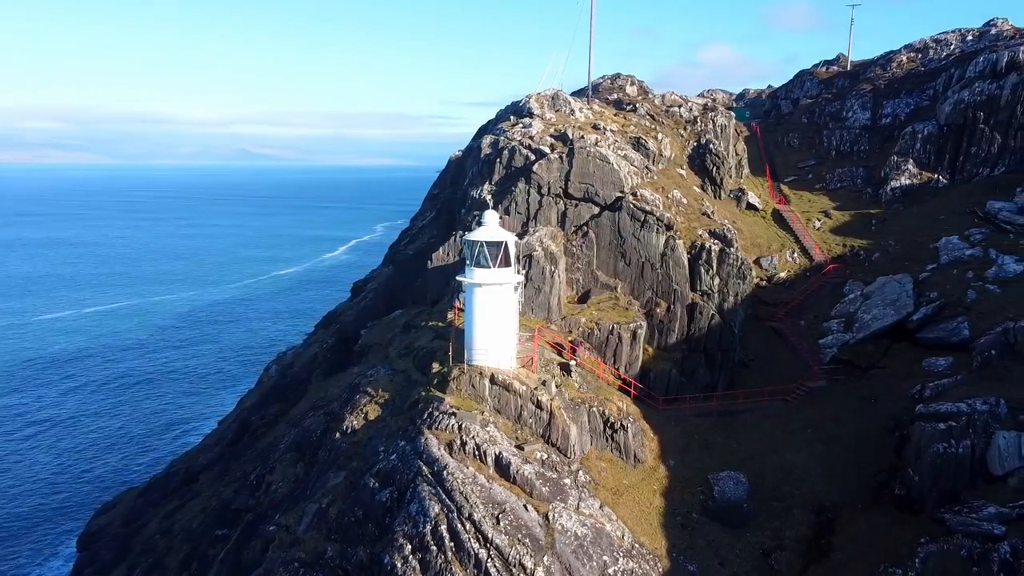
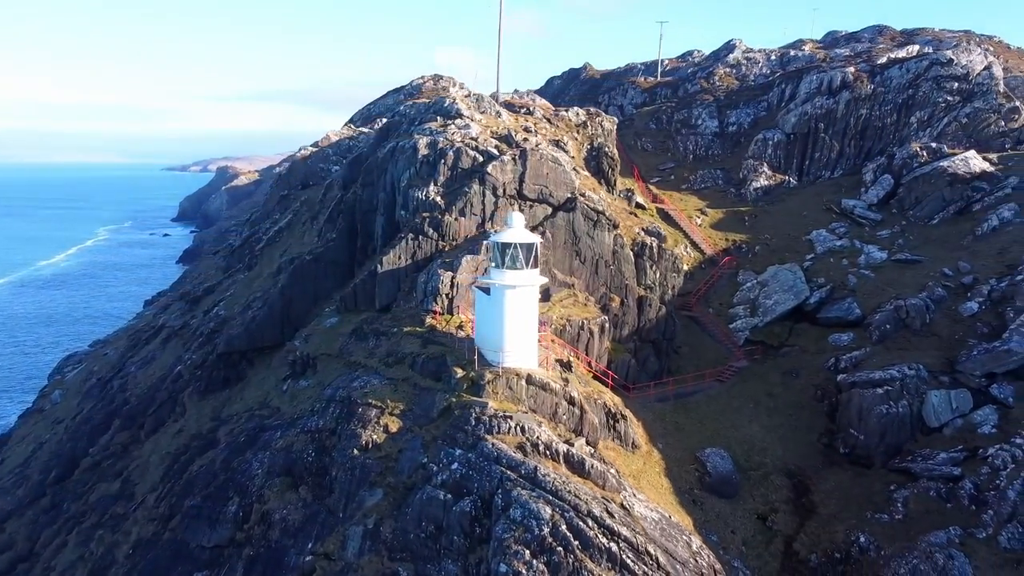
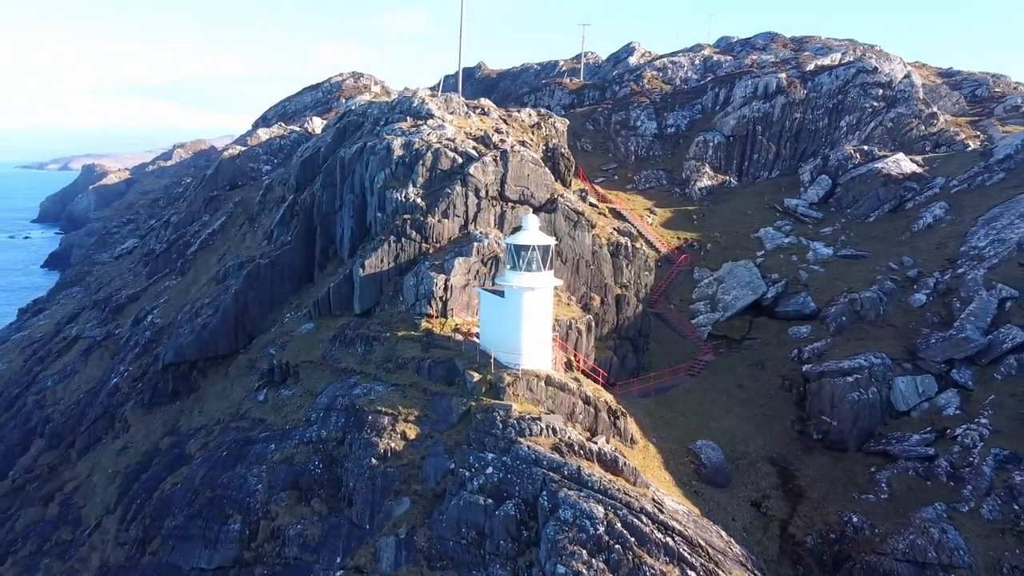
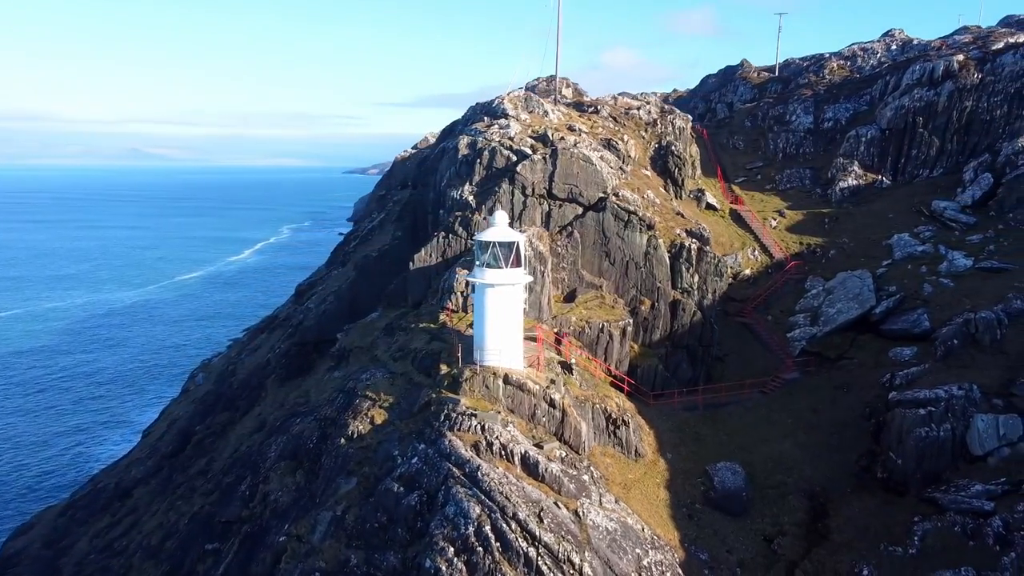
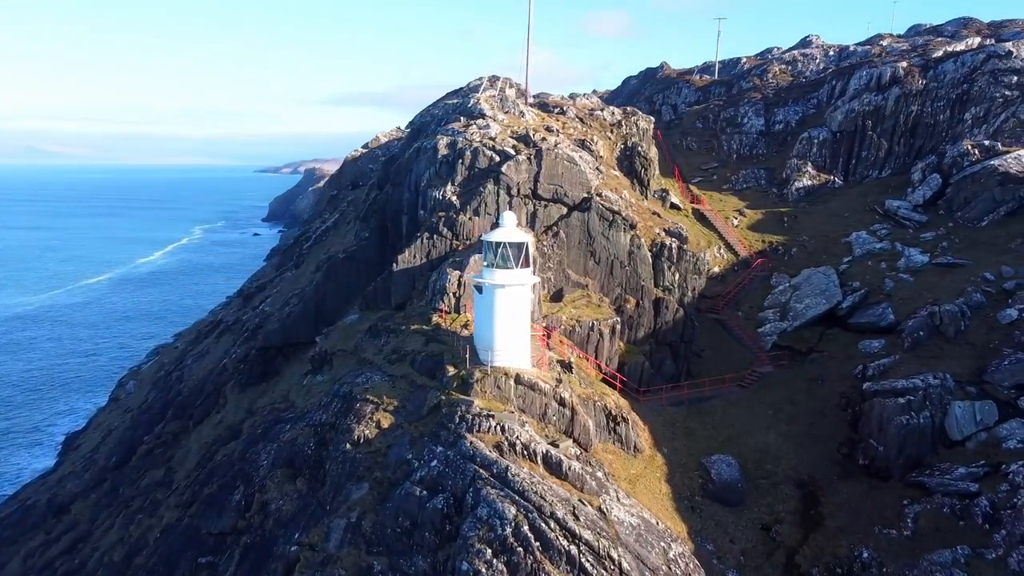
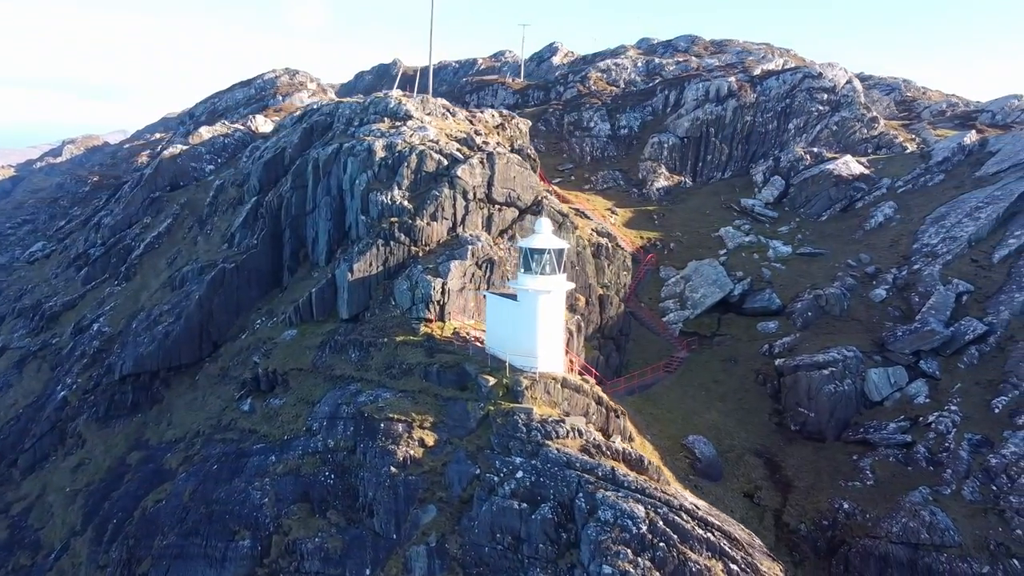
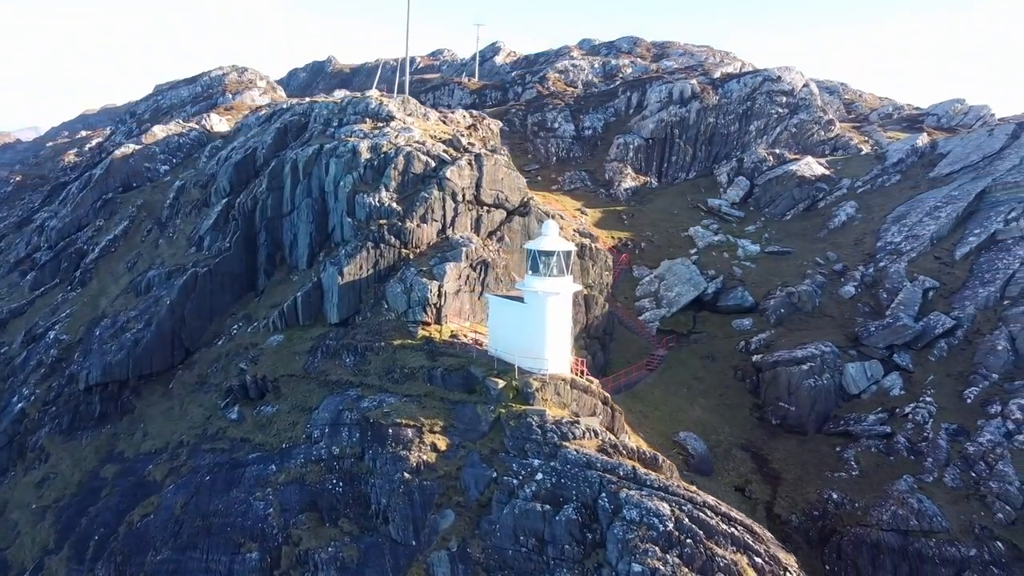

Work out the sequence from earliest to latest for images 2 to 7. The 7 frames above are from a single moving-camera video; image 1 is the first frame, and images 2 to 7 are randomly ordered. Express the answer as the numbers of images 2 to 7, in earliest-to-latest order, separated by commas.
4, 5, 2, 3, 6, 7
